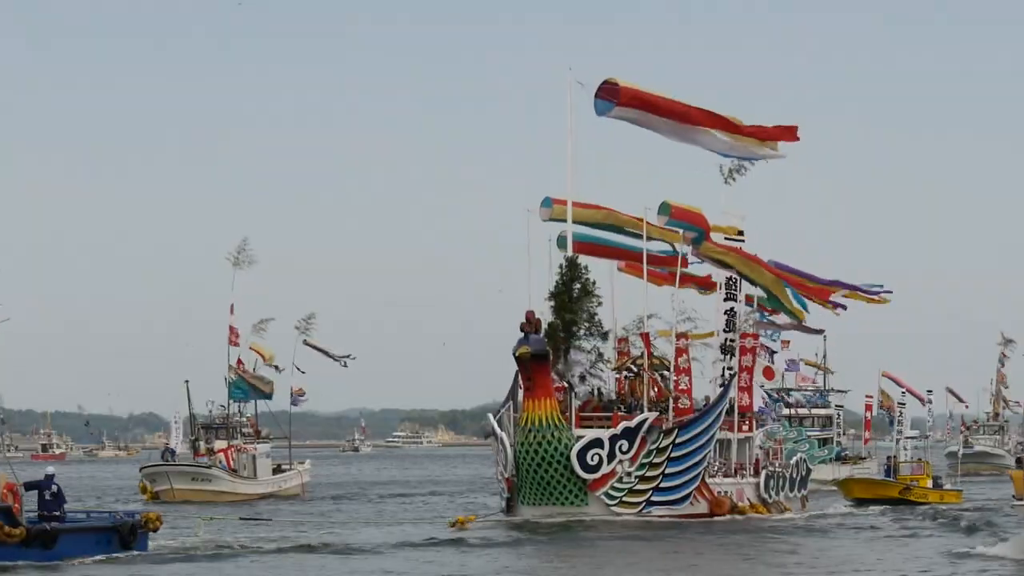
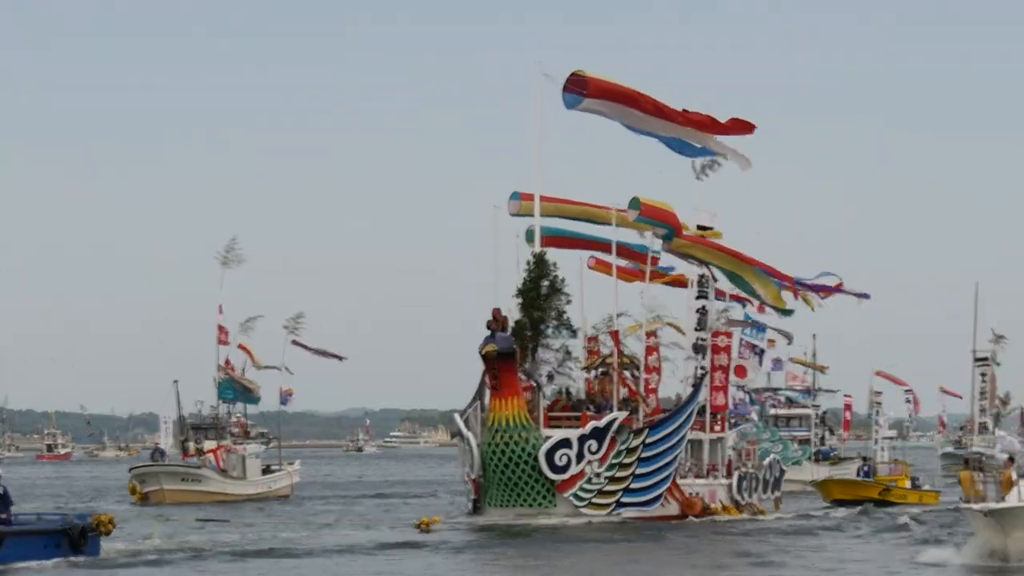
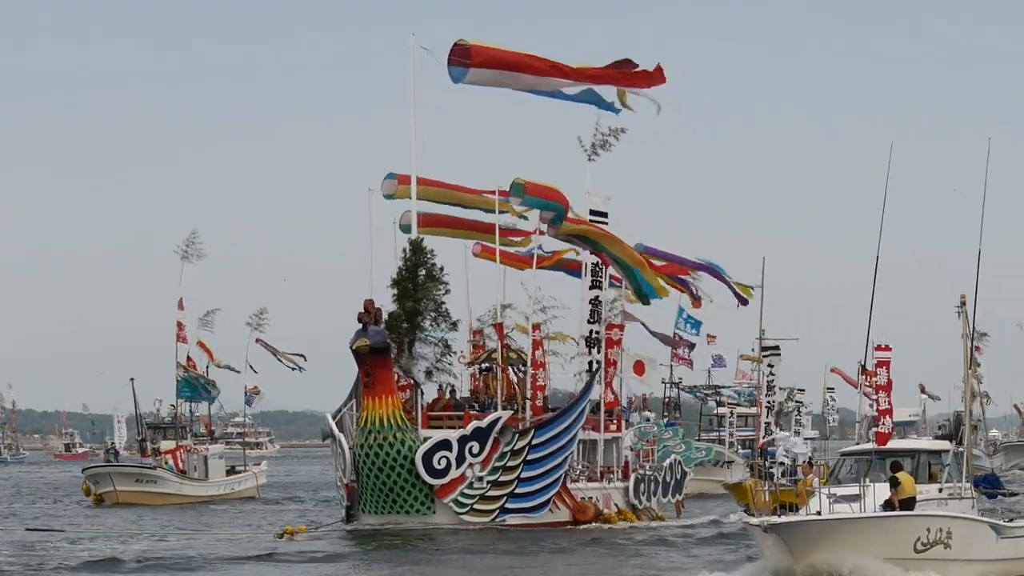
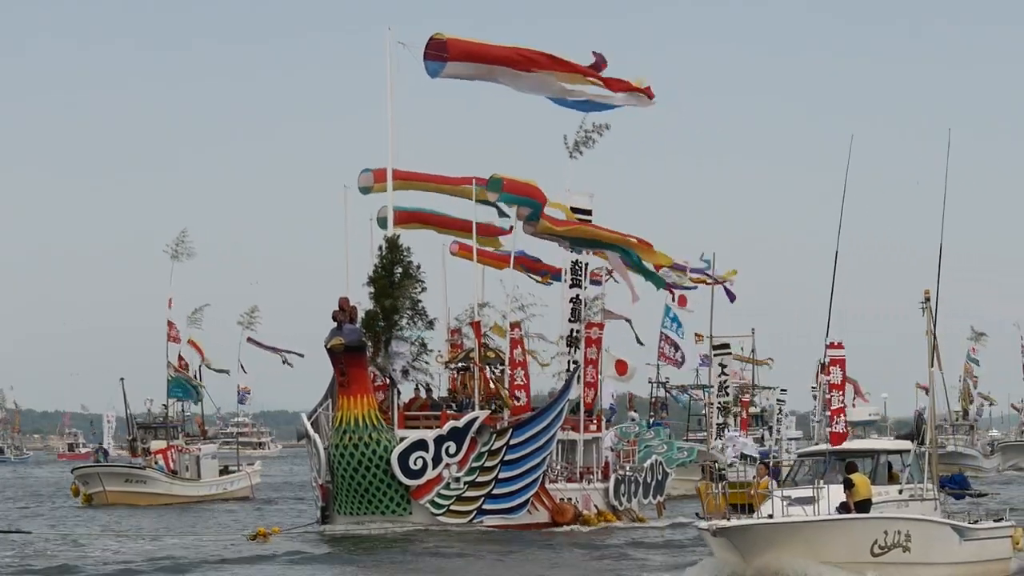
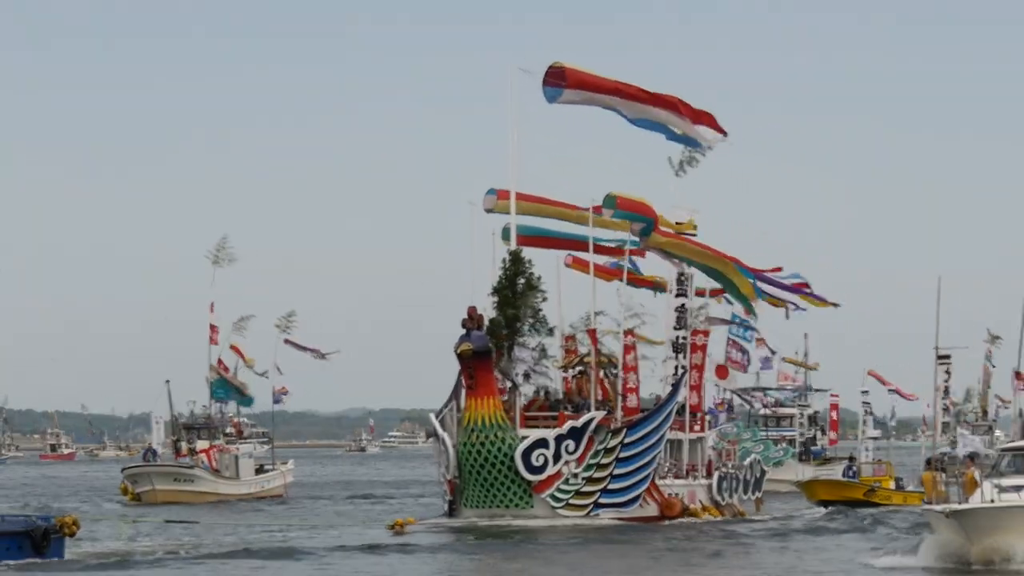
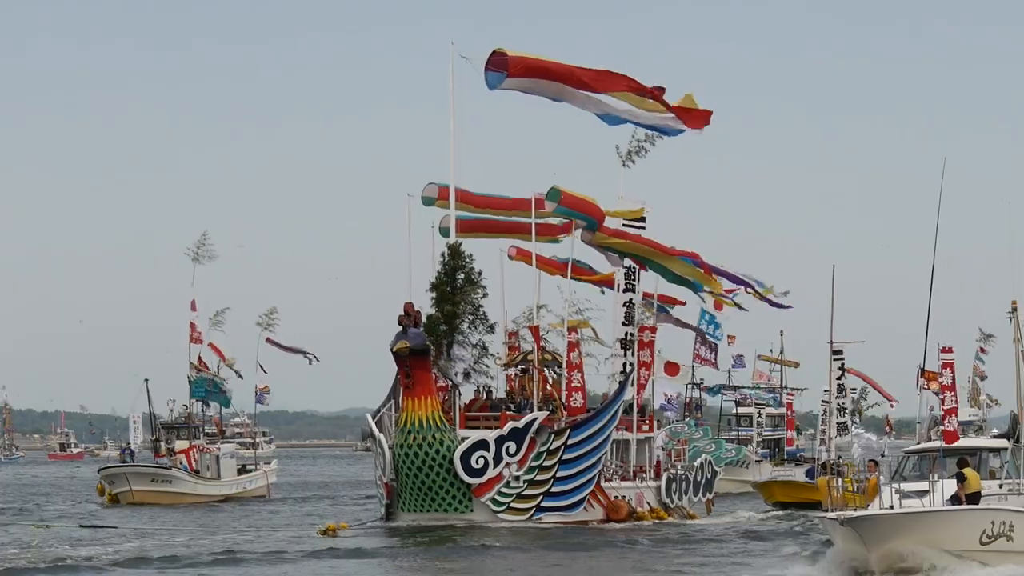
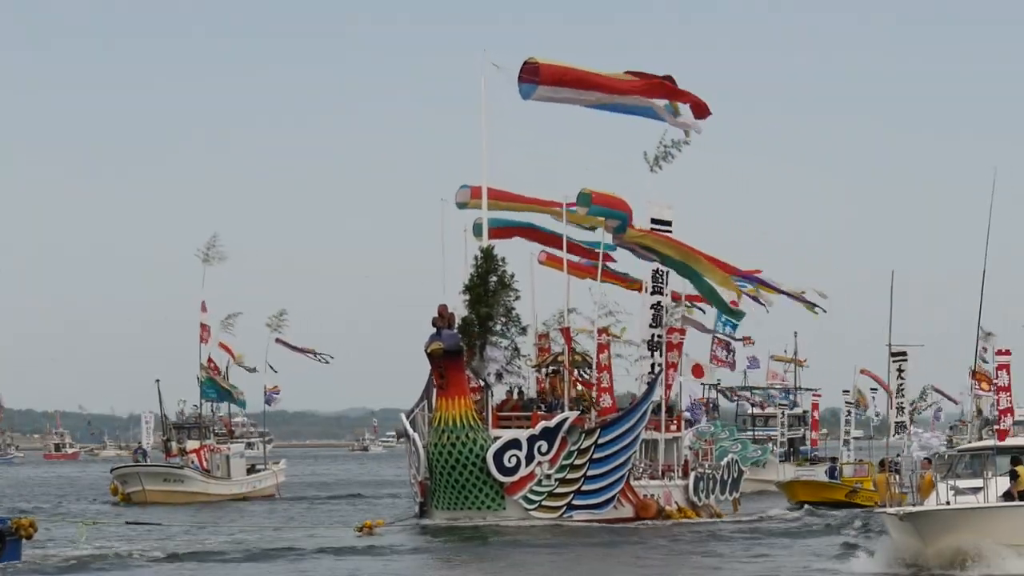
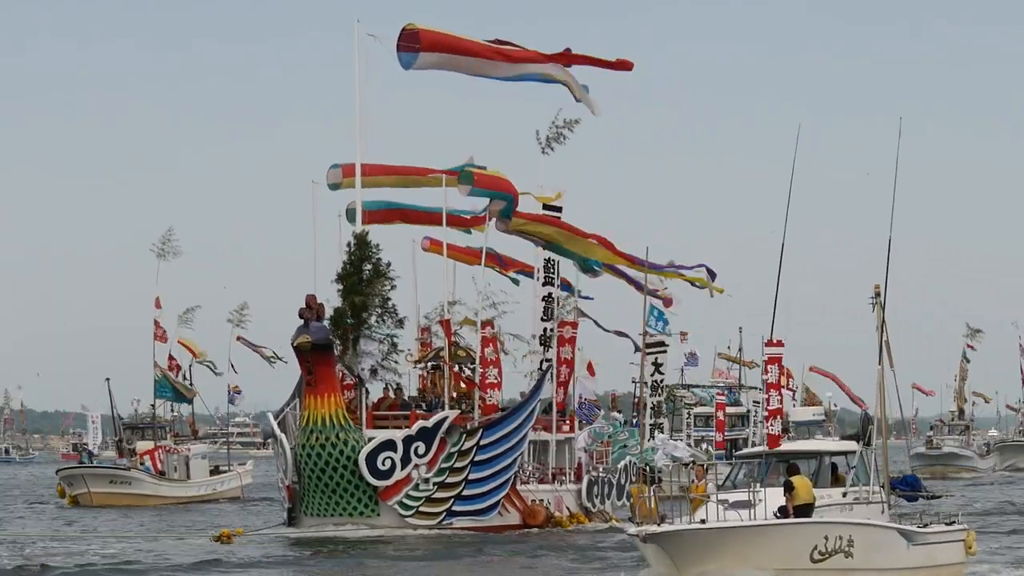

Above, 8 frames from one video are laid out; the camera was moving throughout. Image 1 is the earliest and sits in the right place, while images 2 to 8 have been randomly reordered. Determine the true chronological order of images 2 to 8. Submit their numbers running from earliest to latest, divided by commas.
2, 5, 7, 6, 3, 4, 8
